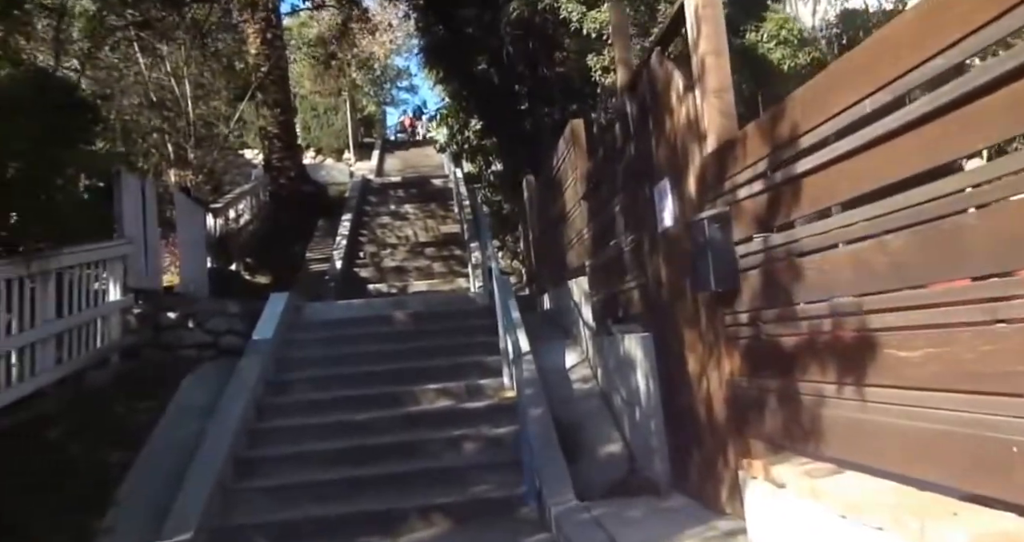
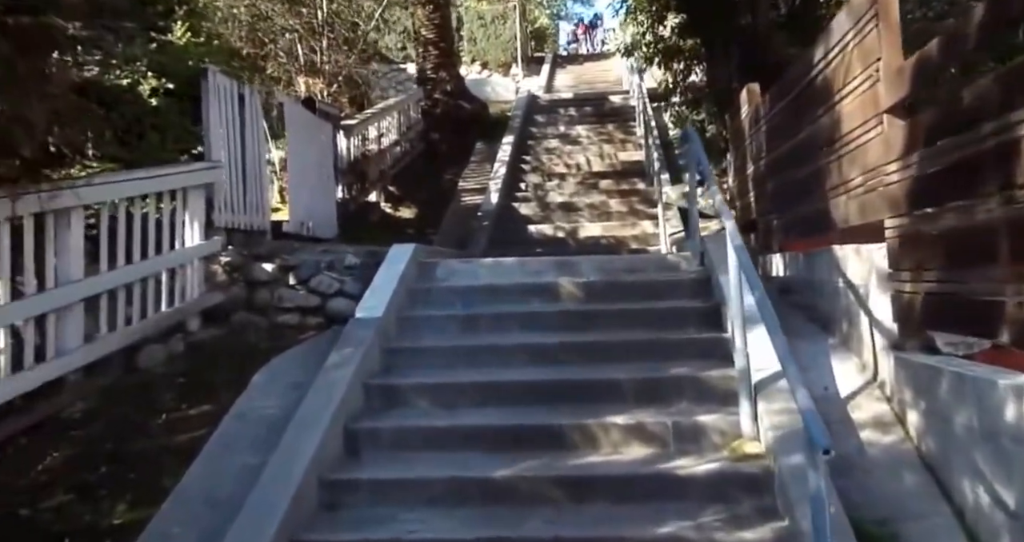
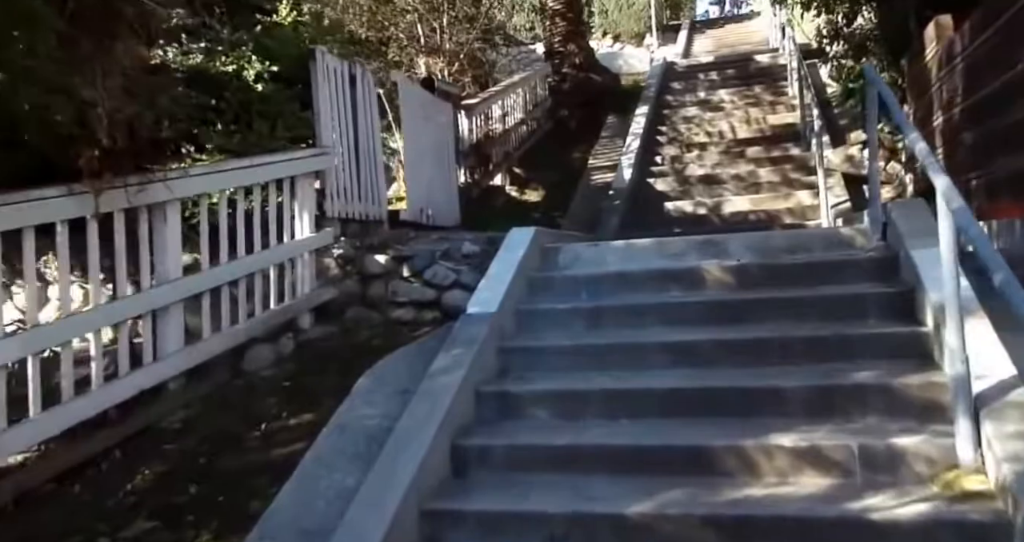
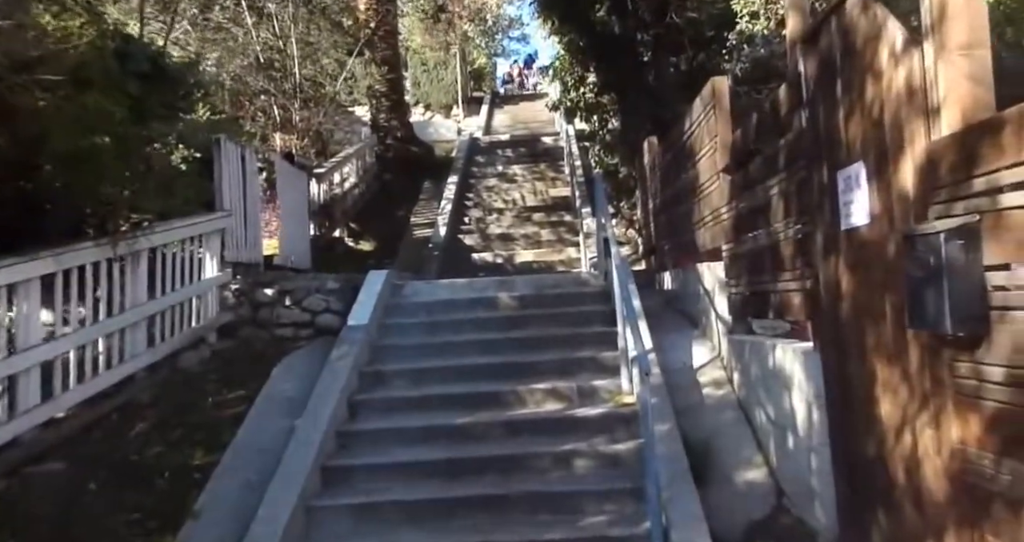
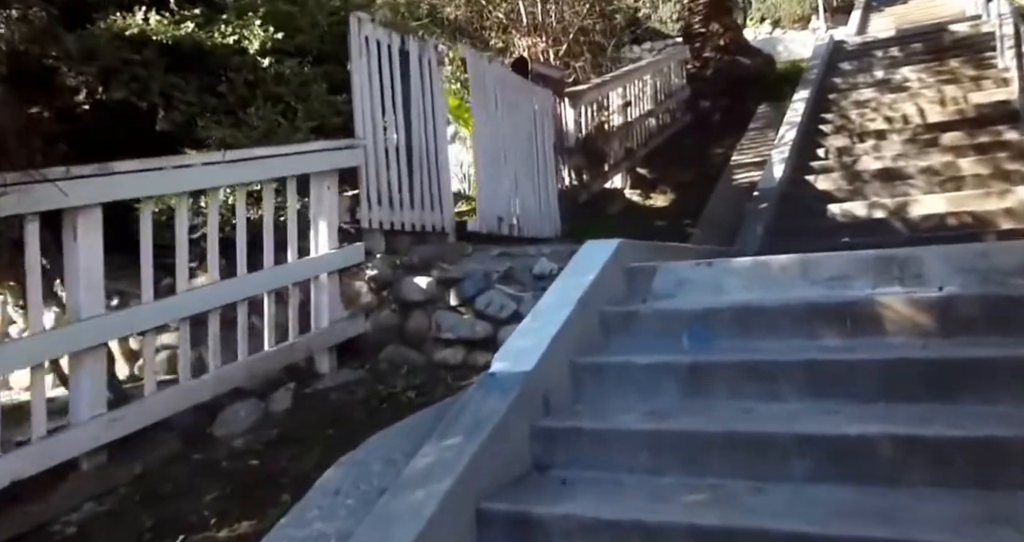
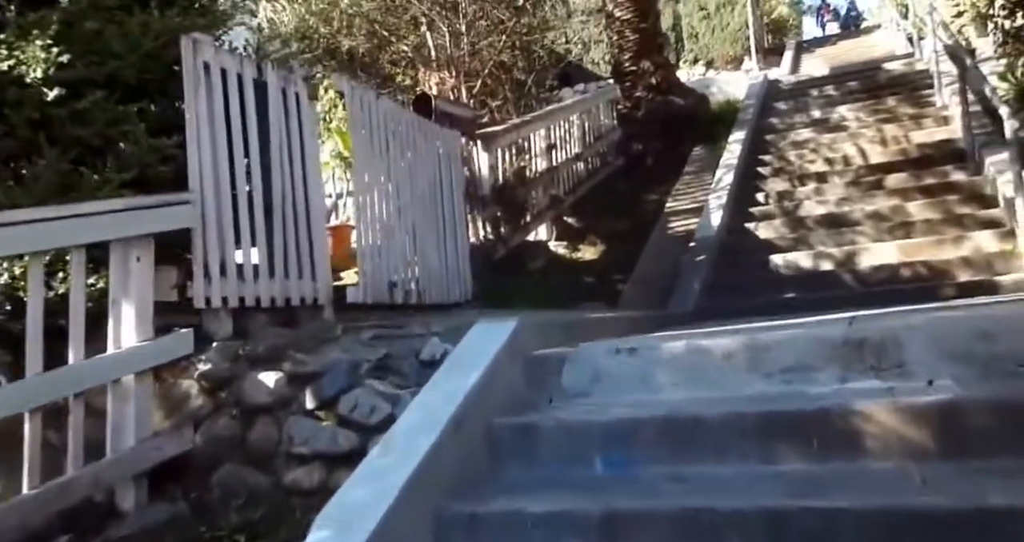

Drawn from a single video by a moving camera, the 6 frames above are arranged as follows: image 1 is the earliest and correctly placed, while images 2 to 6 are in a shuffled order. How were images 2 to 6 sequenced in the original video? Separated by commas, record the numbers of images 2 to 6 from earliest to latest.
4, 2, 3, 5, 6
